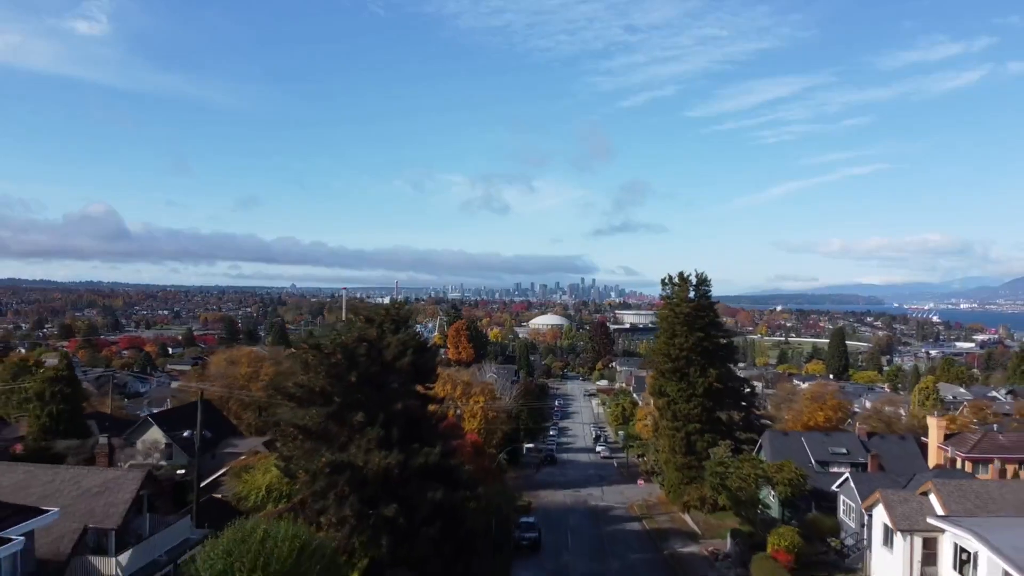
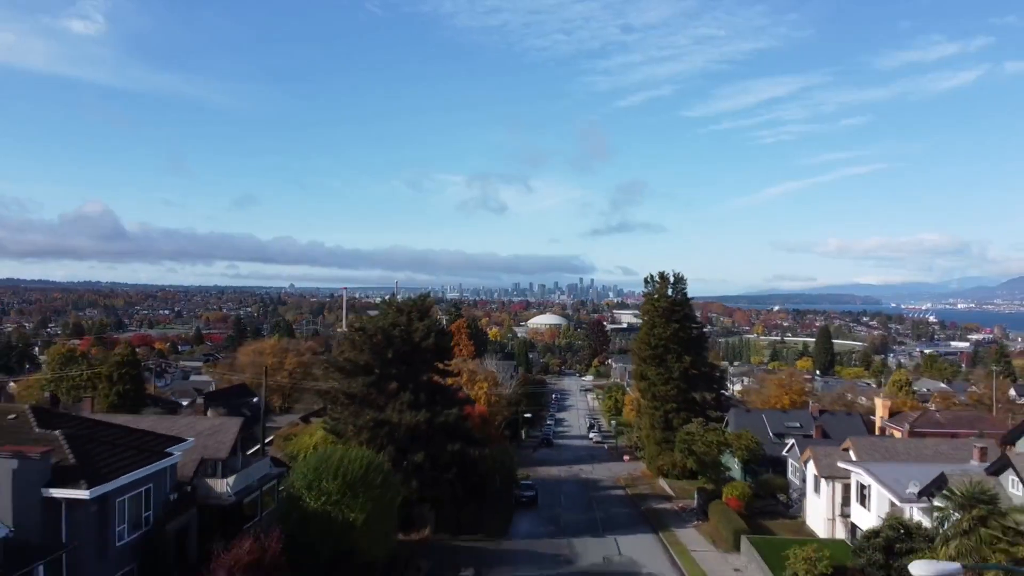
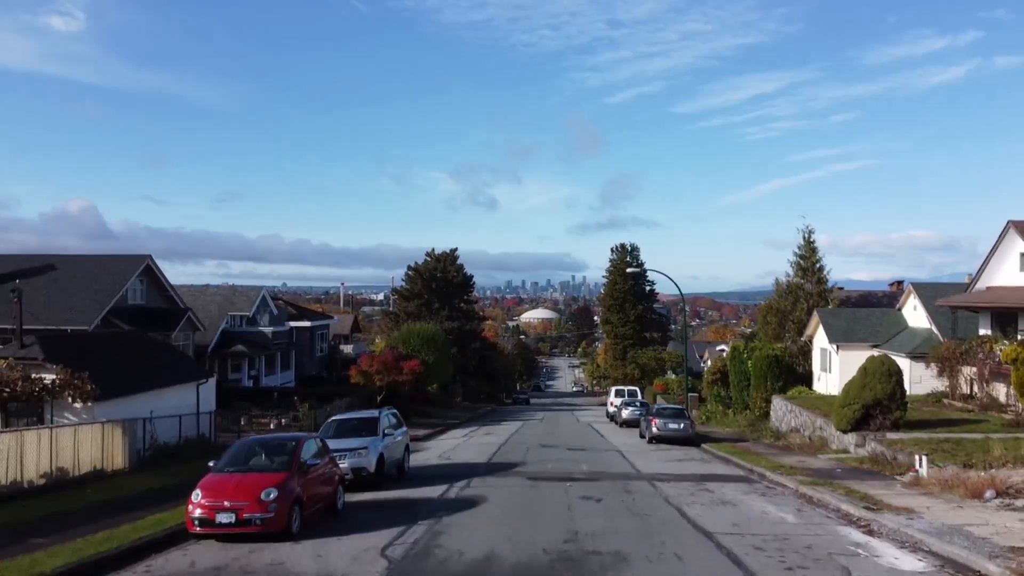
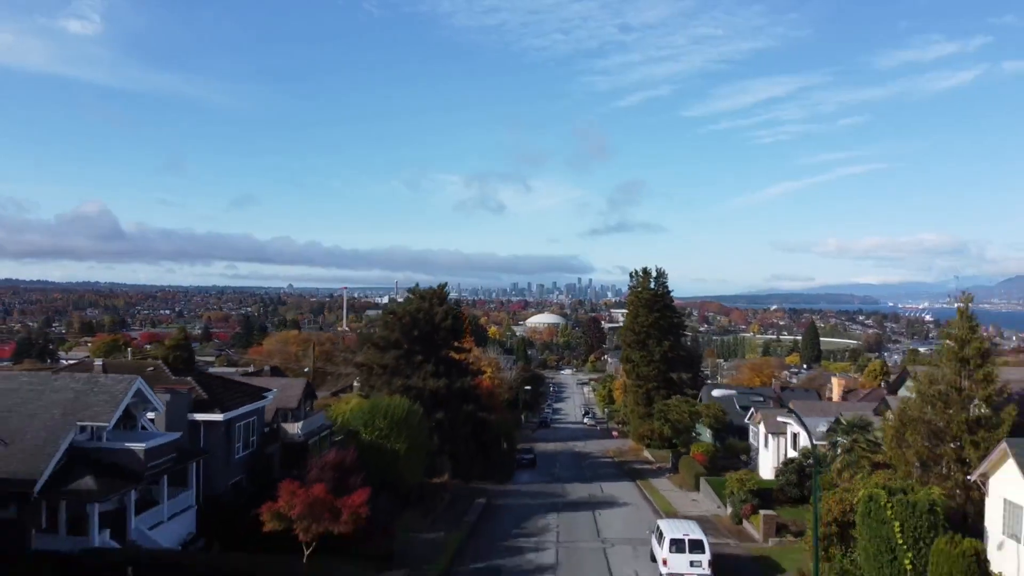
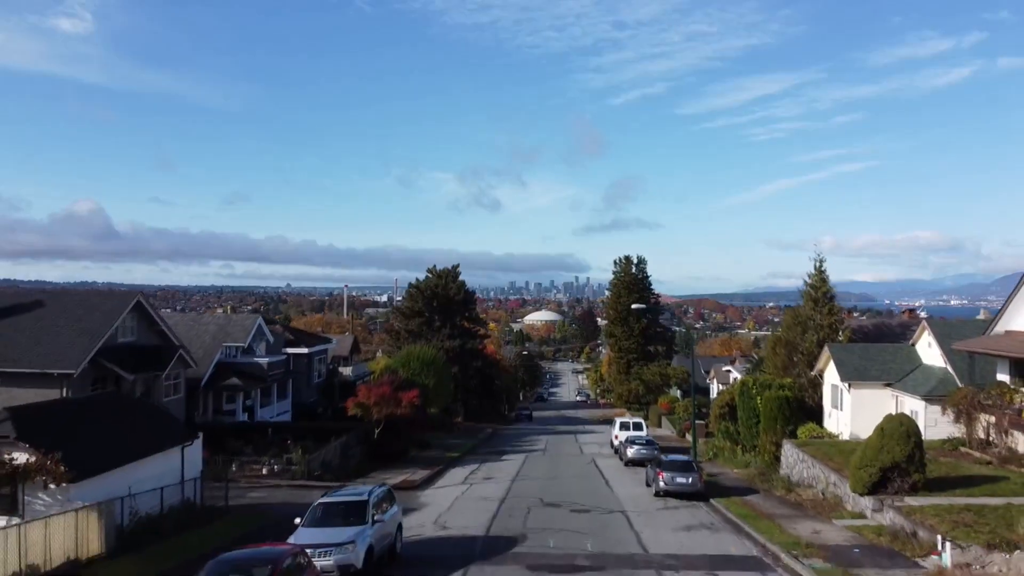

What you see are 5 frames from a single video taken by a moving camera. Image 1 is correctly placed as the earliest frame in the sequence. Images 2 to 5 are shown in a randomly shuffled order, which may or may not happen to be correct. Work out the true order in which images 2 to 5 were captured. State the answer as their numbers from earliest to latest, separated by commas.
2, 4, 5, 3
